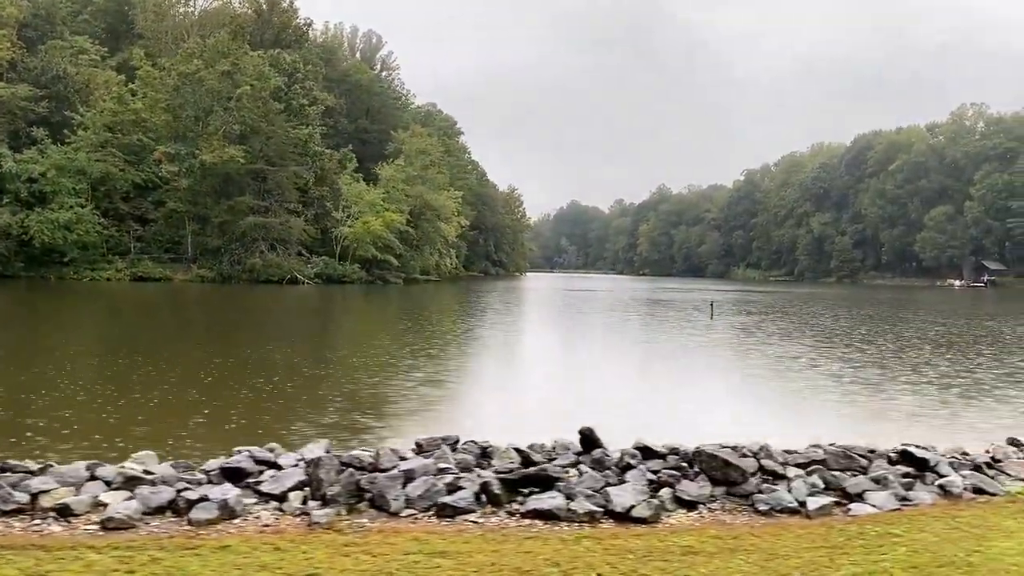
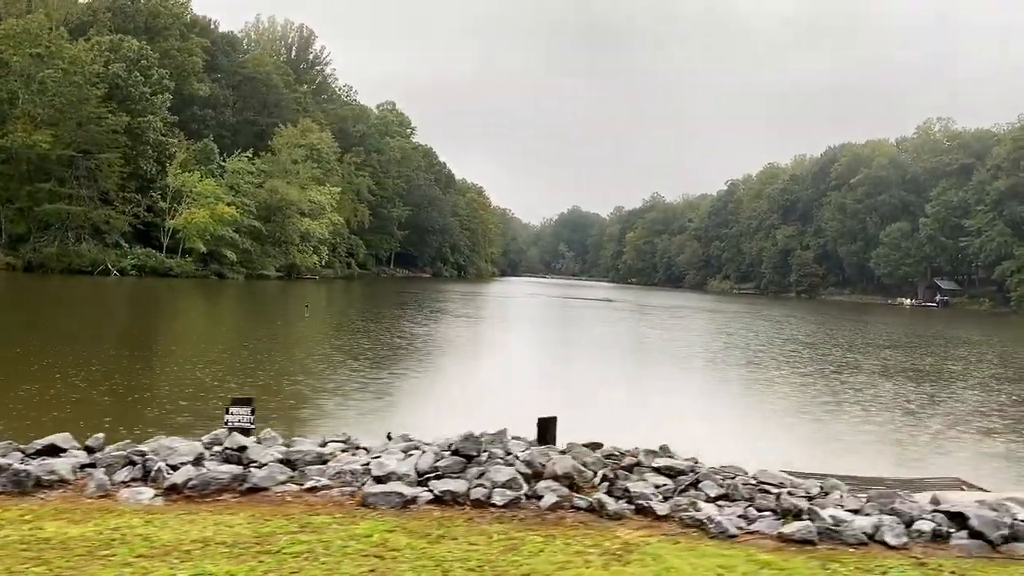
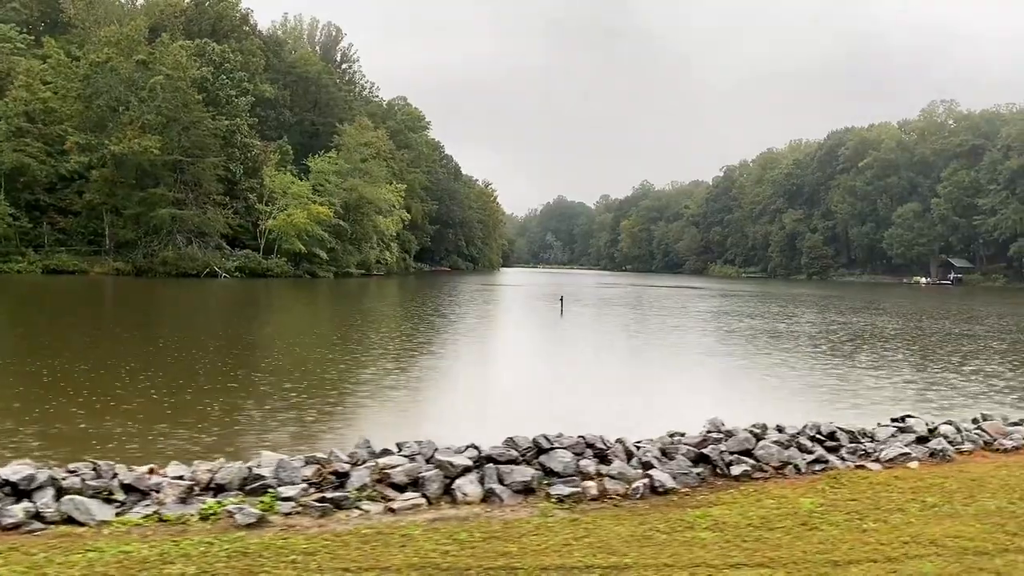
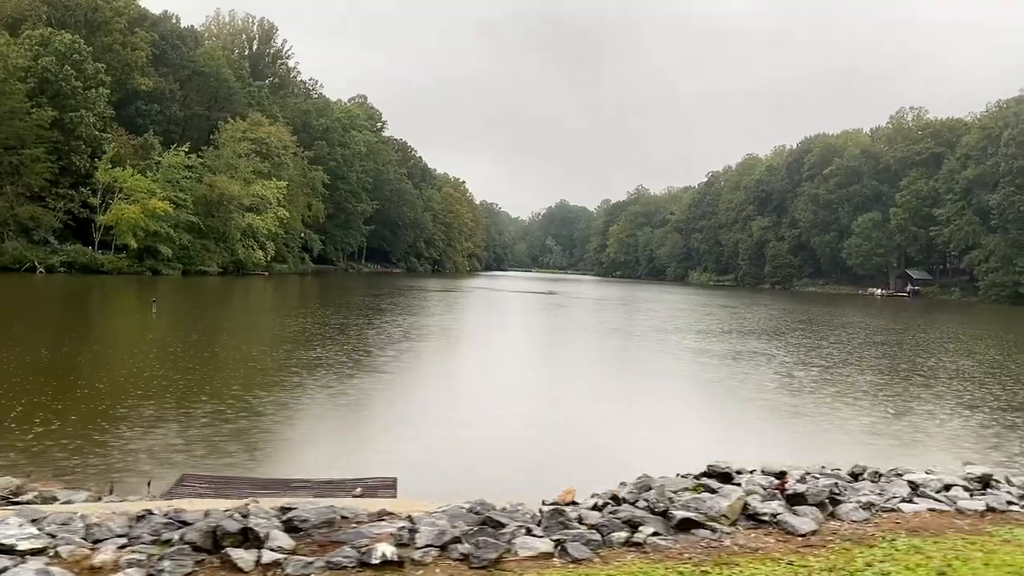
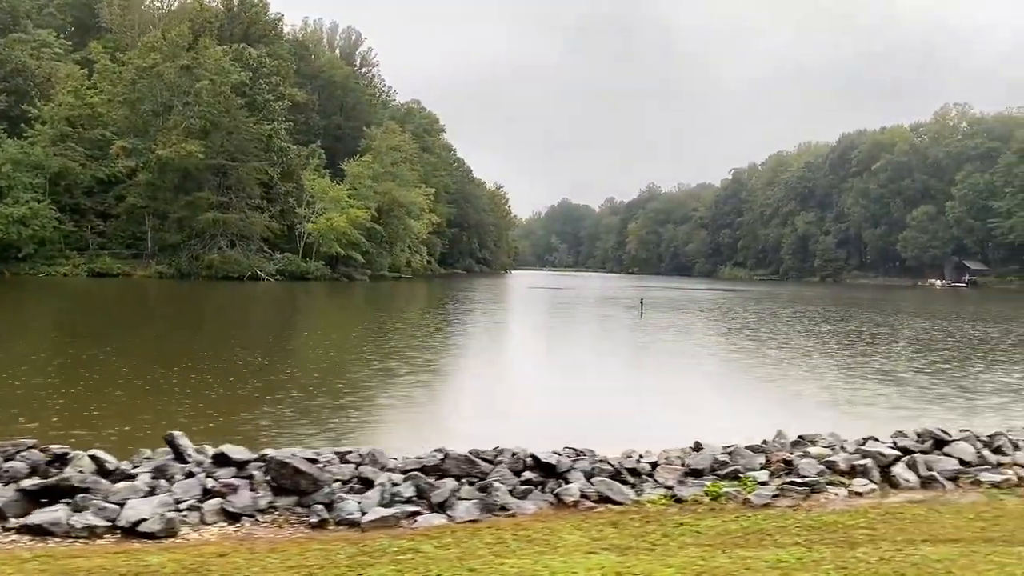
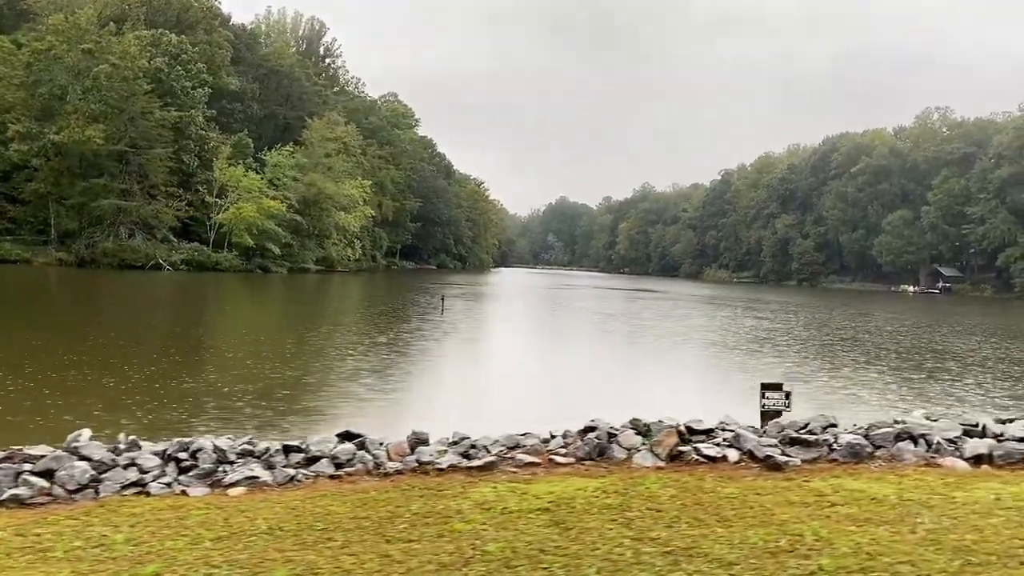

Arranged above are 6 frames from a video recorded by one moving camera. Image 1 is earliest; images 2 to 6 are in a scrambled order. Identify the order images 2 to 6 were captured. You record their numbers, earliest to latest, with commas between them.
5, 3, 6, 2, 4
